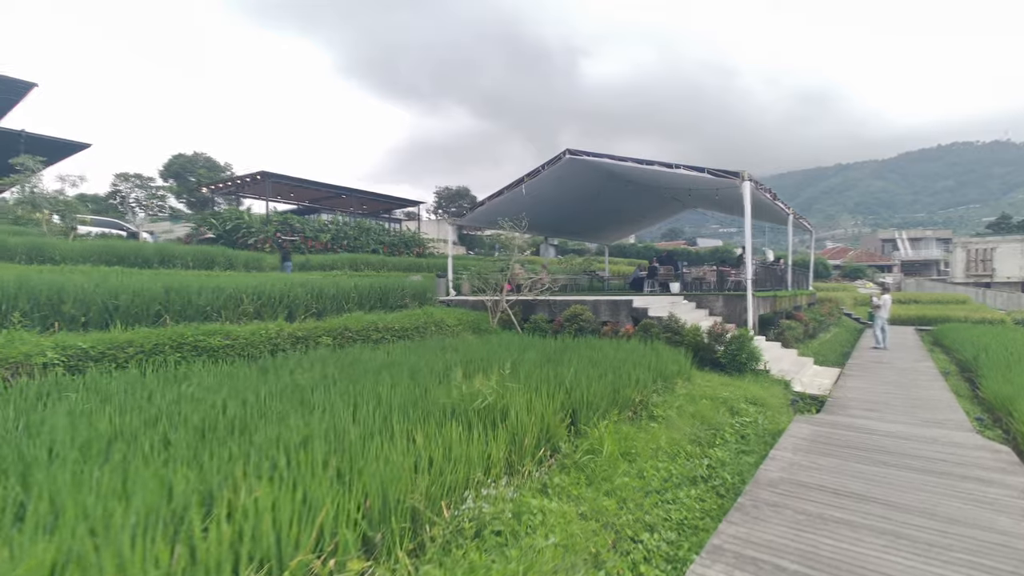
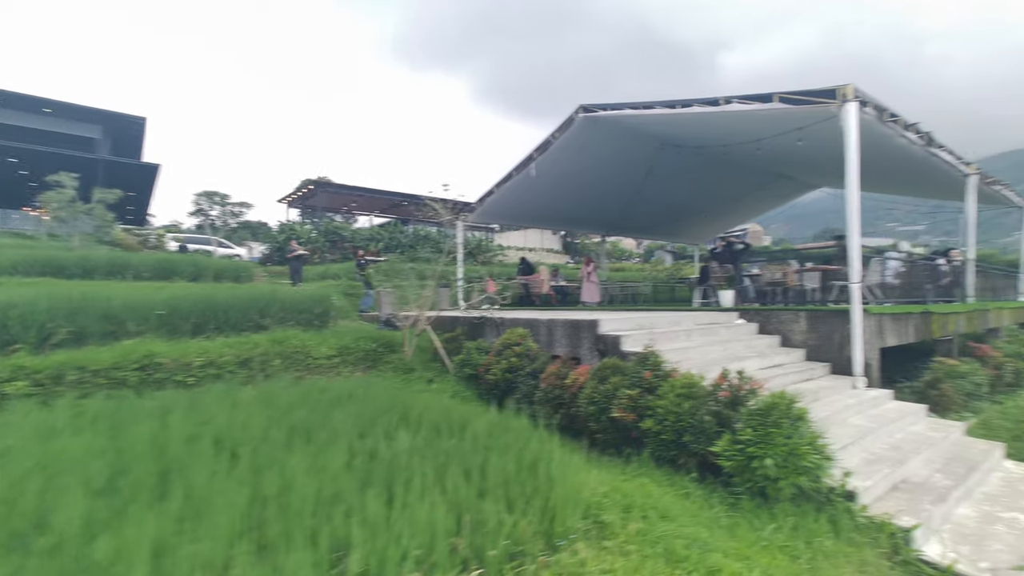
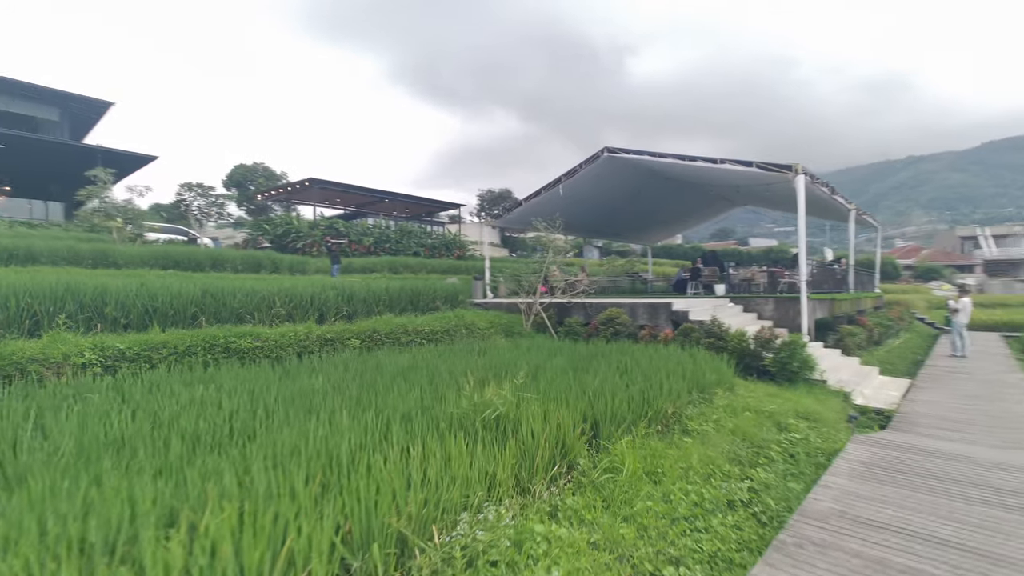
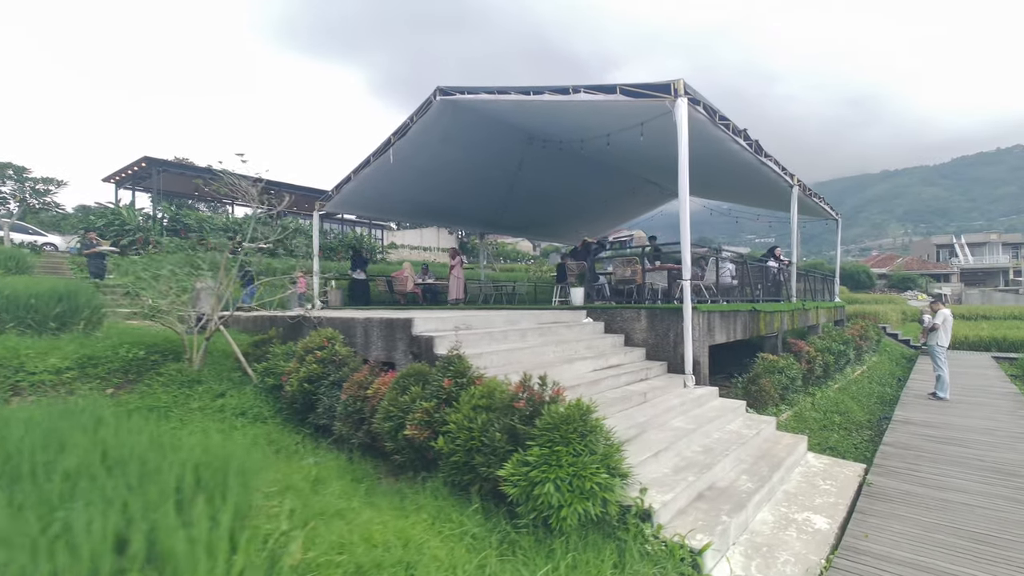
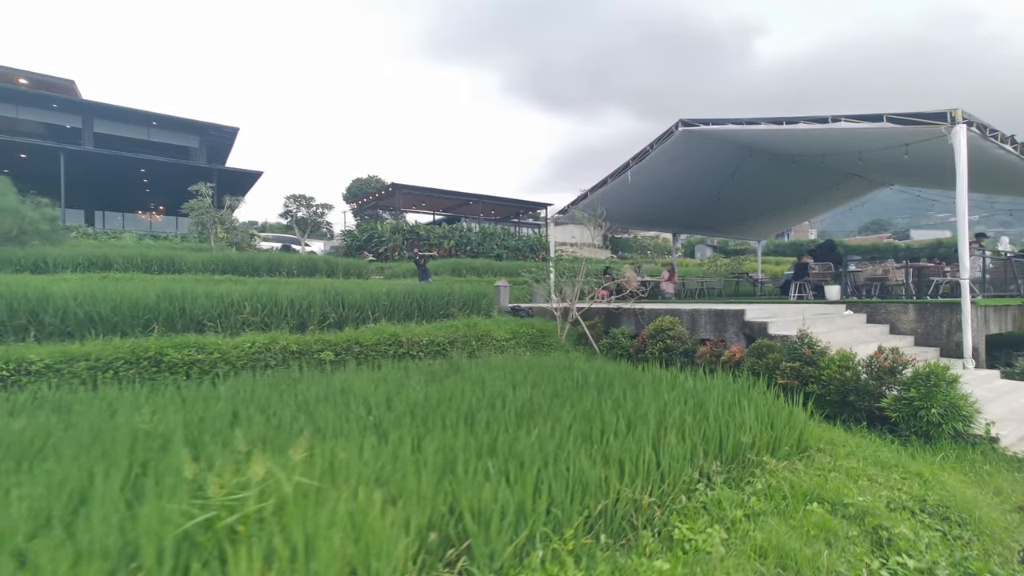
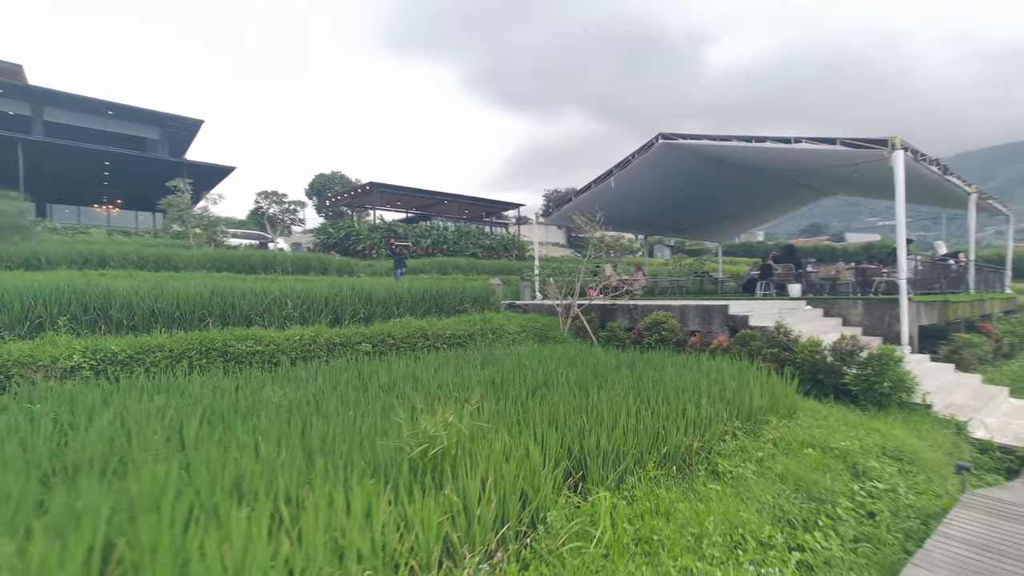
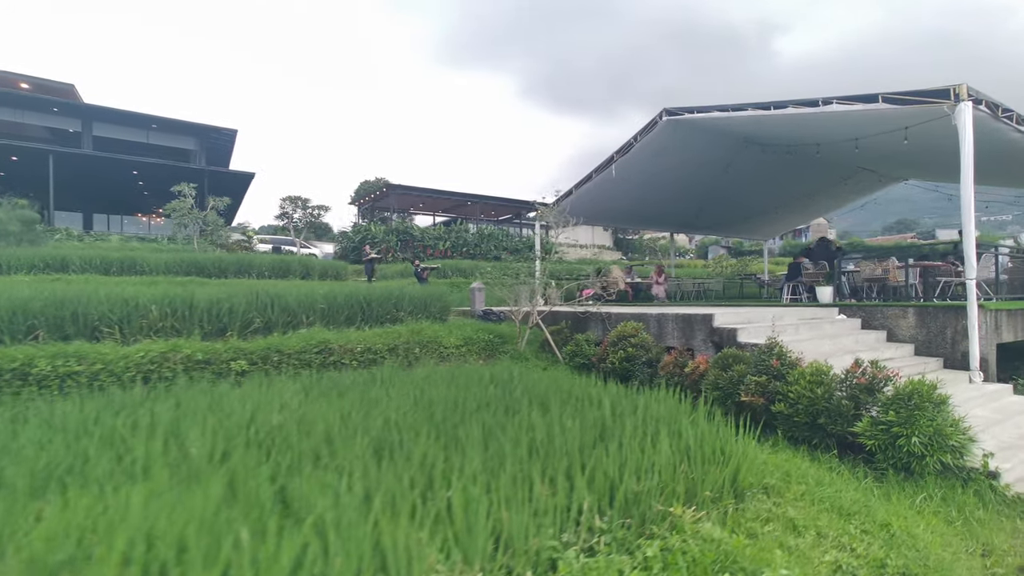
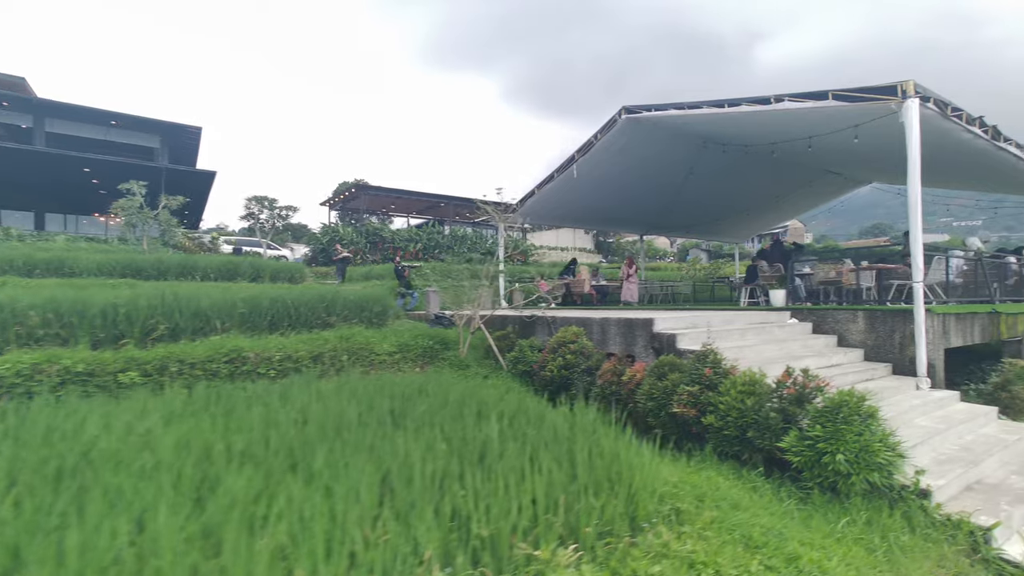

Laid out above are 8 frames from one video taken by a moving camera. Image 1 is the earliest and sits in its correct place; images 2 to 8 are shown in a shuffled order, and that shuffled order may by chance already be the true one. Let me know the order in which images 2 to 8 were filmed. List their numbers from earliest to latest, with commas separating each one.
3, 6, 5, 7, 8, 2, 4
